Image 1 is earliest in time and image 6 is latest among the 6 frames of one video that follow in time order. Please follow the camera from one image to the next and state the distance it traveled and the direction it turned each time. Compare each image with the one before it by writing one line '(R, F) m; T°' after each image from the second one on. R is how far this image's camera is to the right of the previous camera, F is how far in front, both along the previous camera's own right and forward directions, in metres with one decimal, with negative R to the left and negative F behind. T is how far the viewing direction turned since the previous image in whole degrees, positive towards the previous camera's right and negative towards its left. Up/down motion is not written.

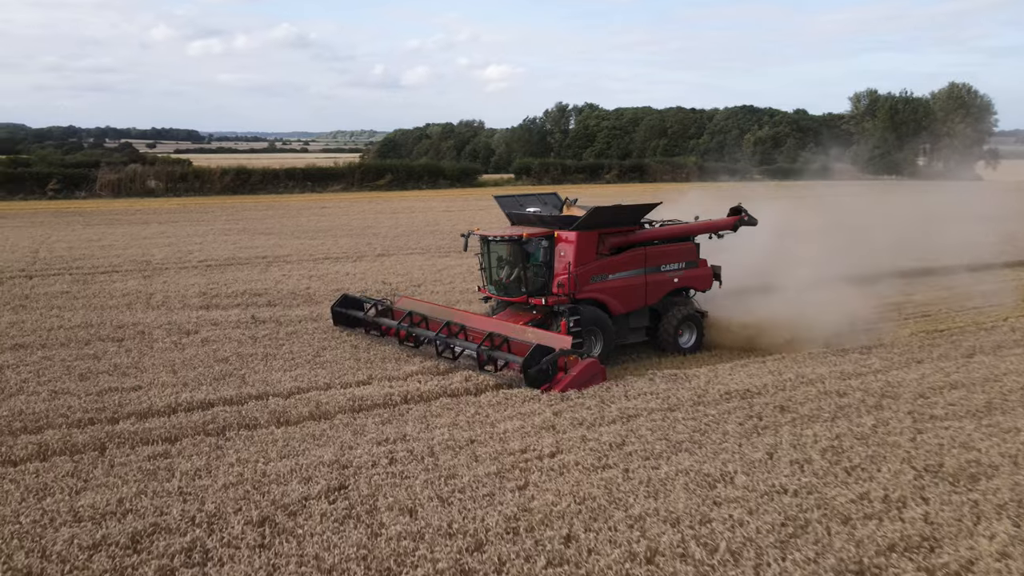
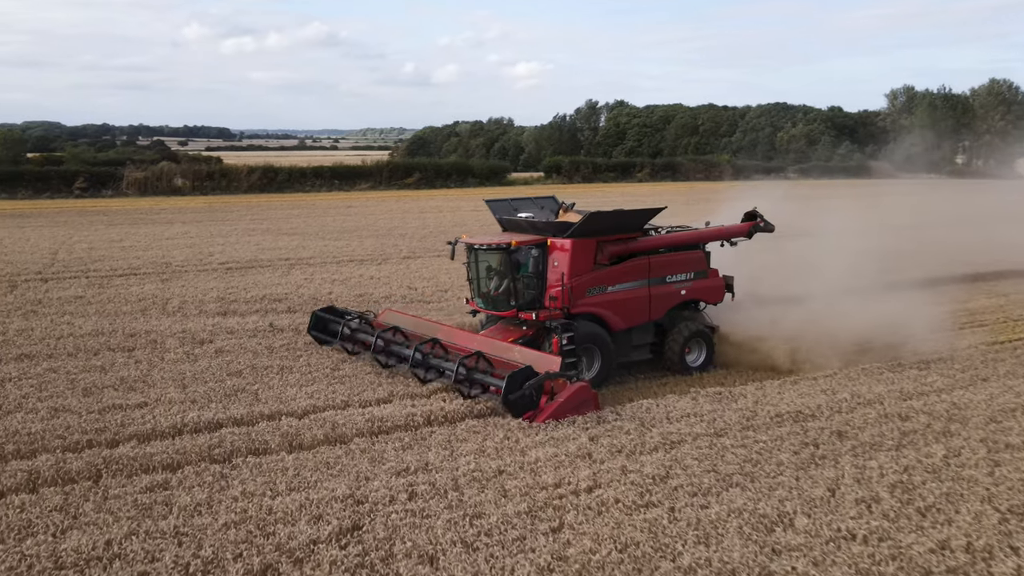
(0.0, +0.6) m; -2°
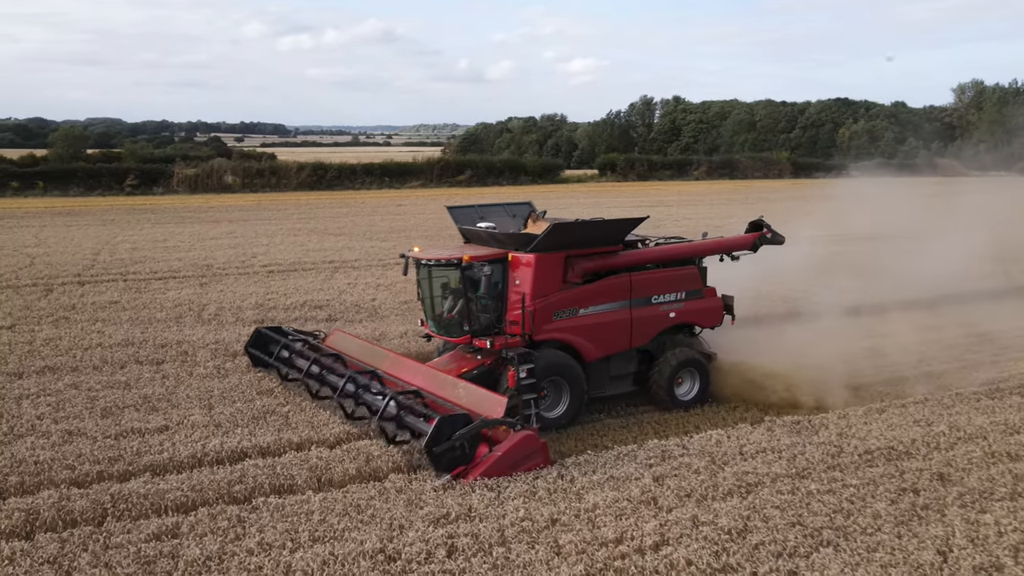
(0.0, +0.7) m; -4°
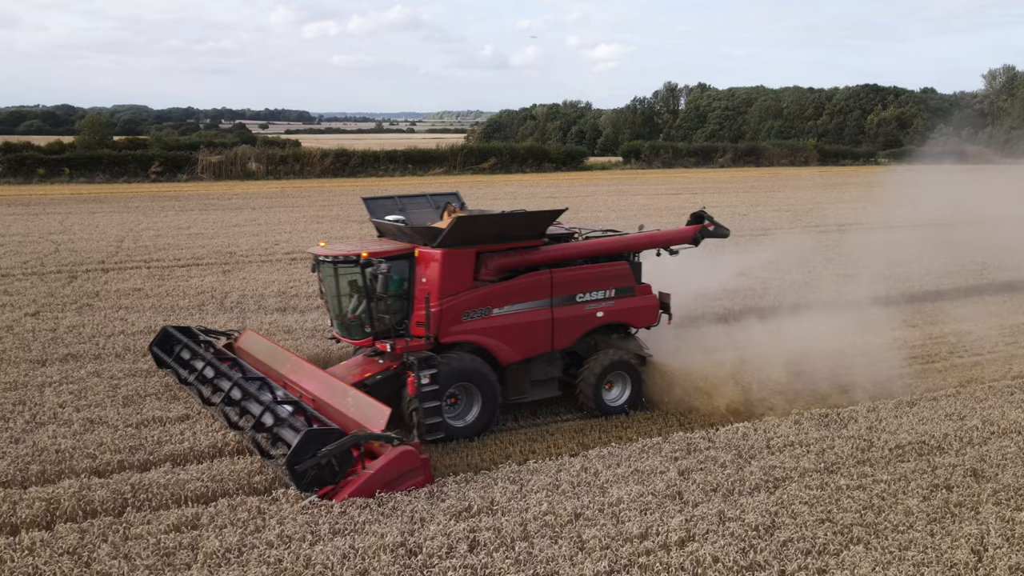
(0.0, +0.1) m; -2°
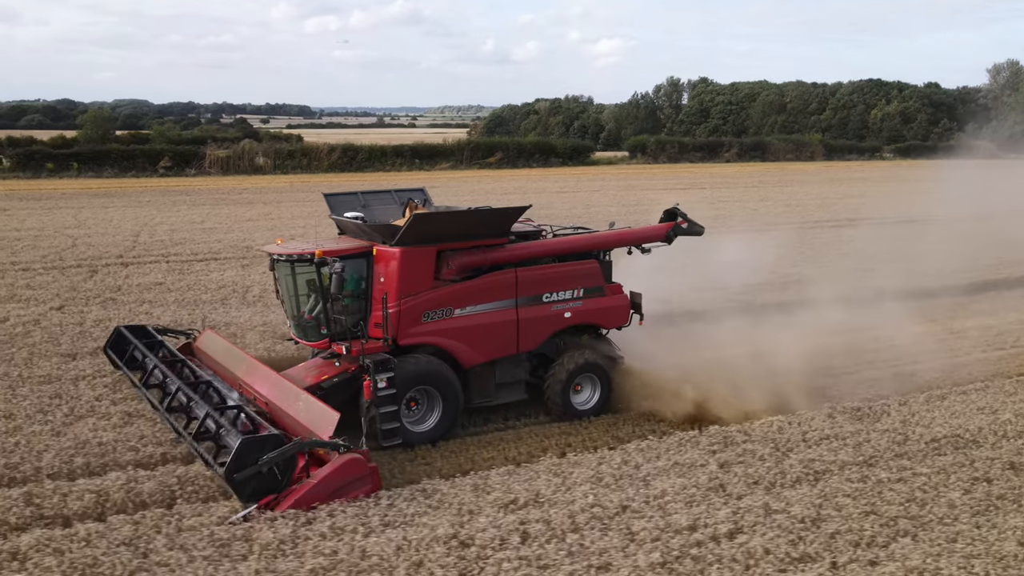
(-0.3, 0.0) m; 0°
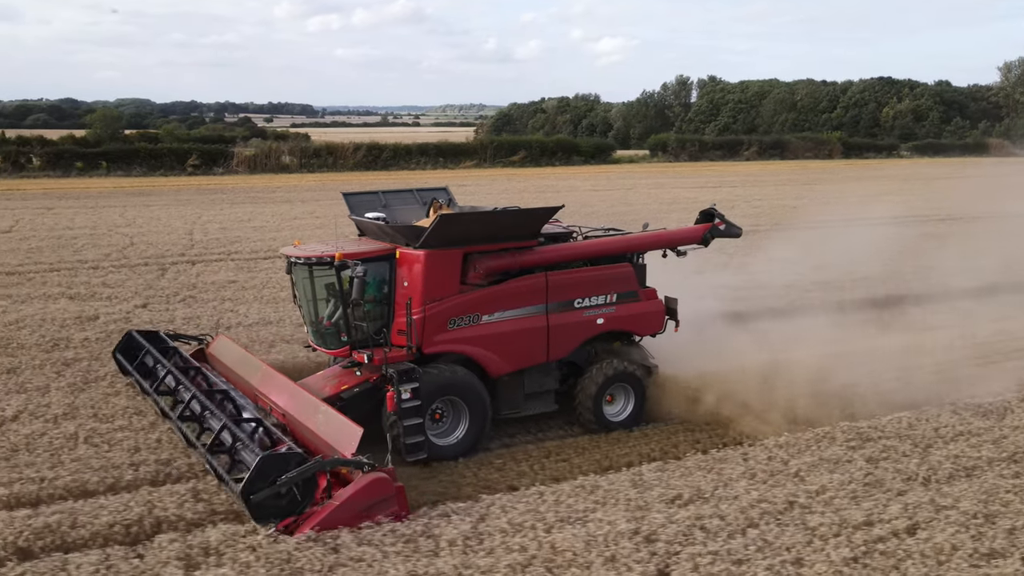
(-1.0, +0.1) m; 0°
